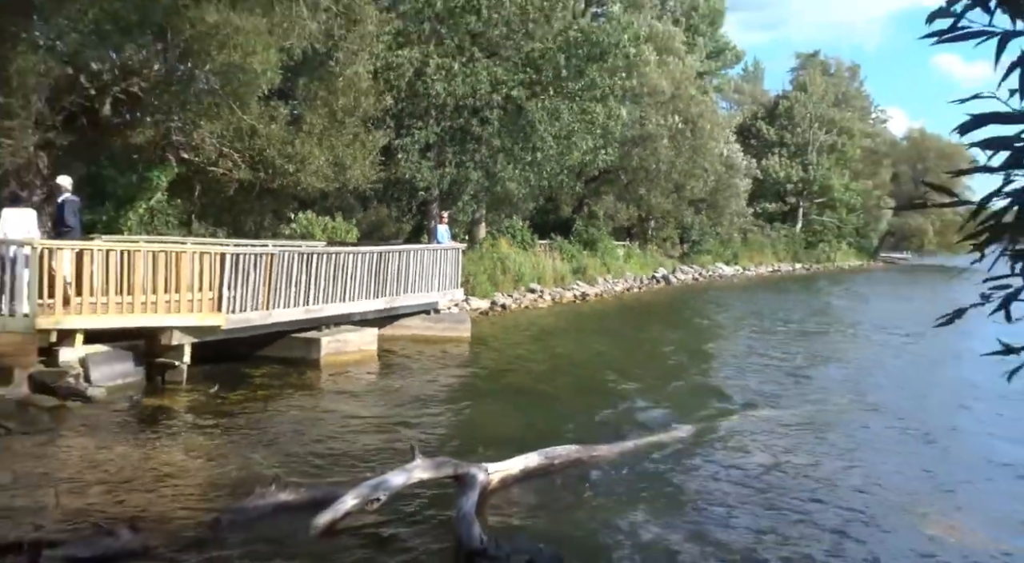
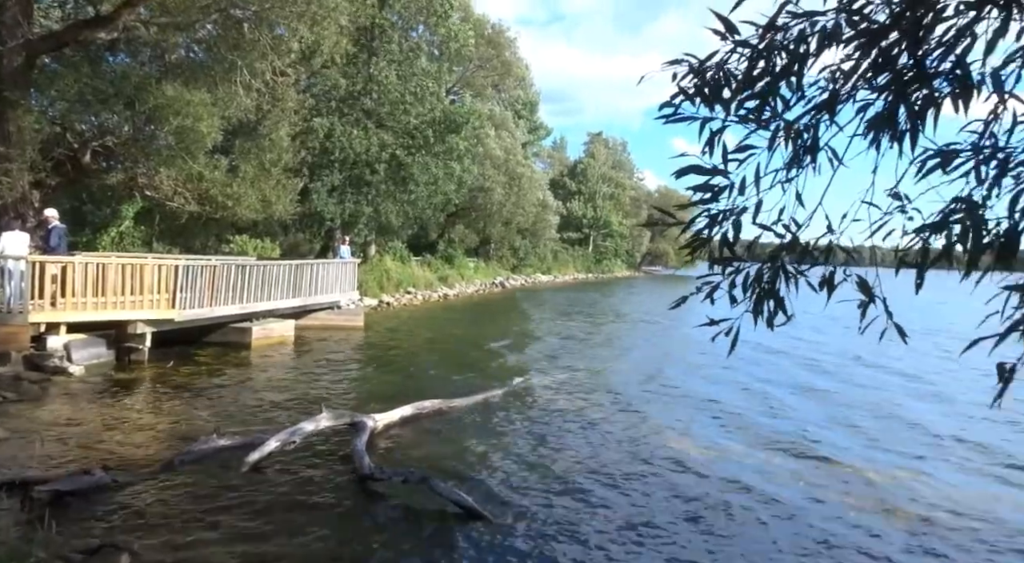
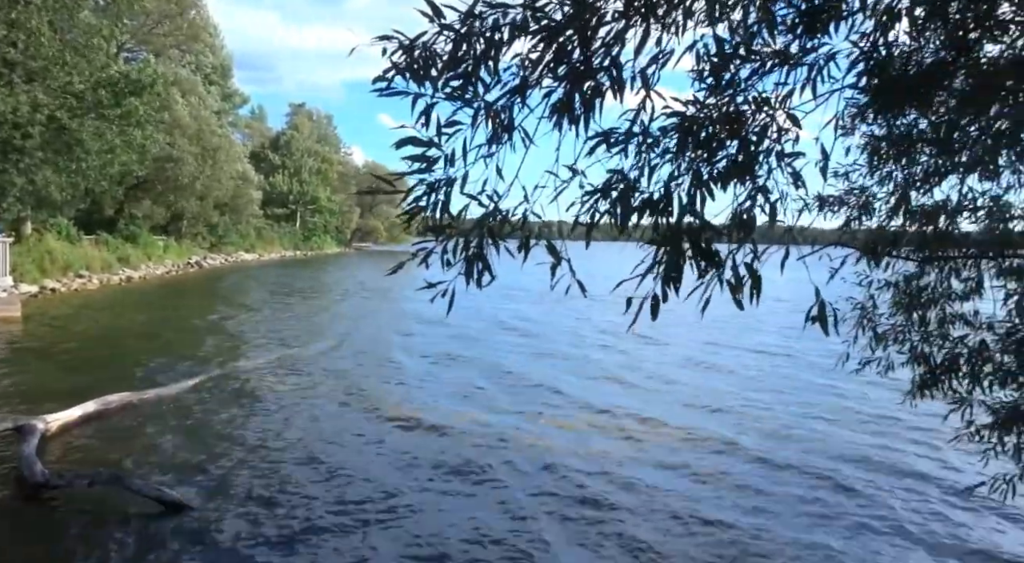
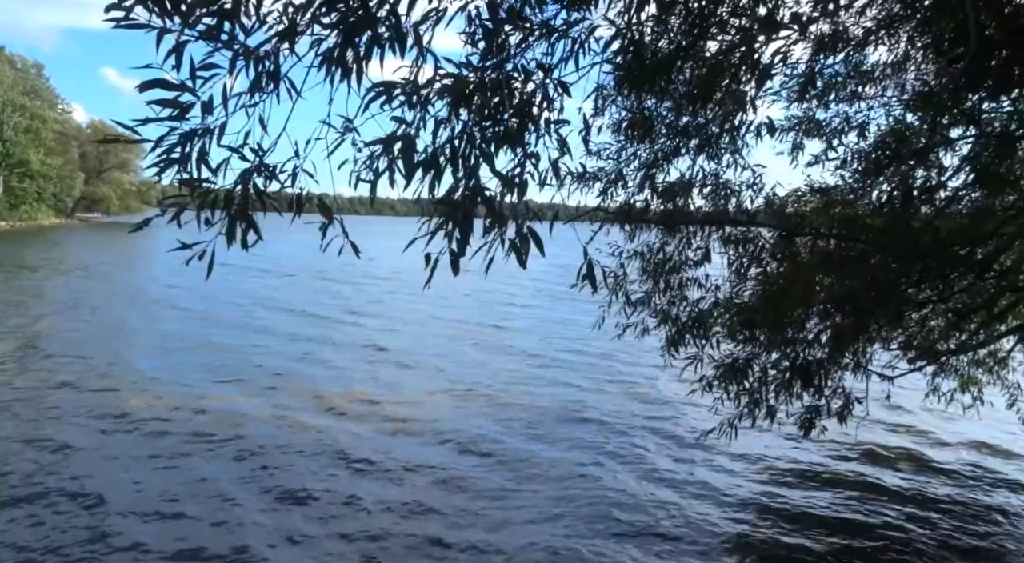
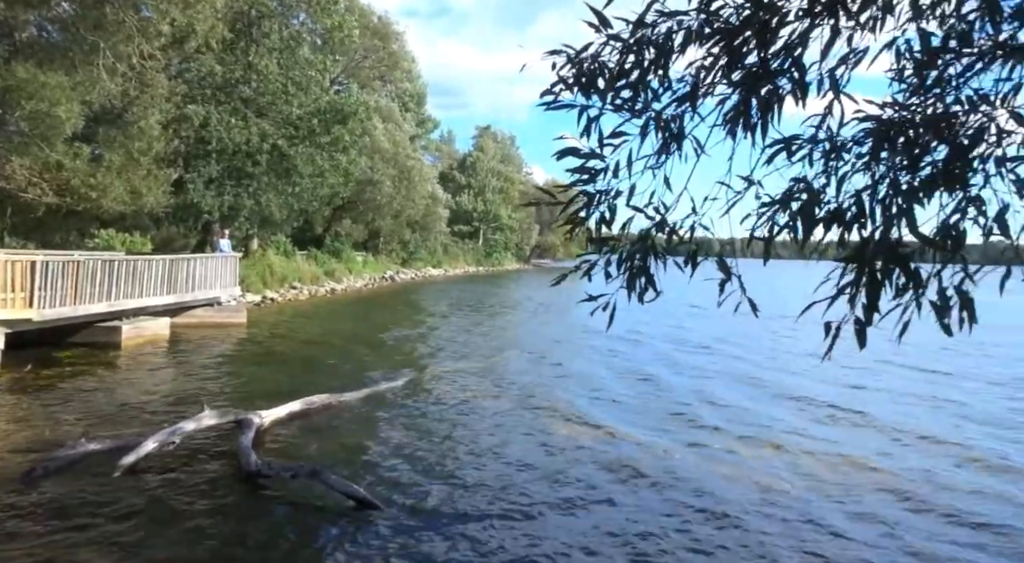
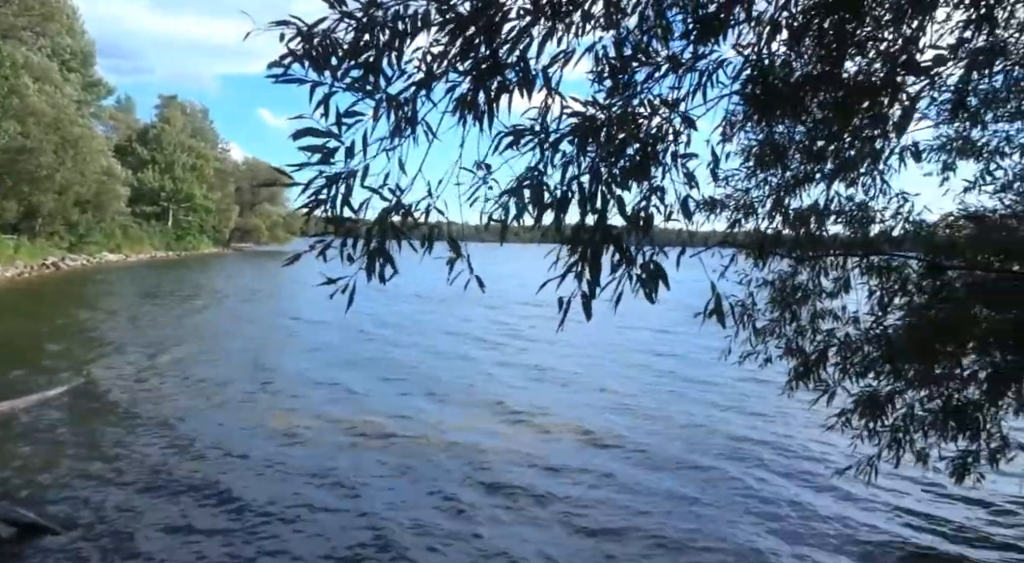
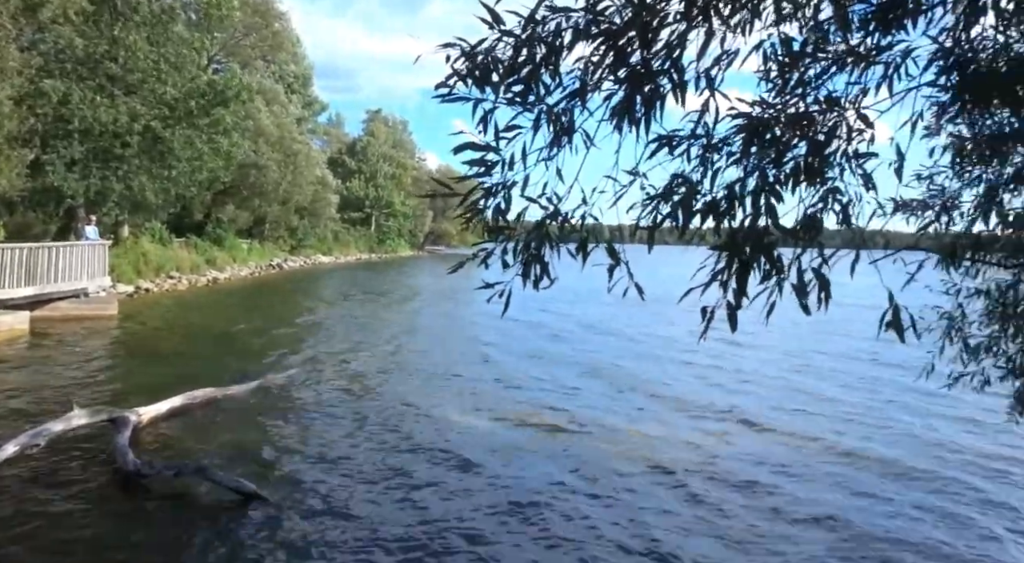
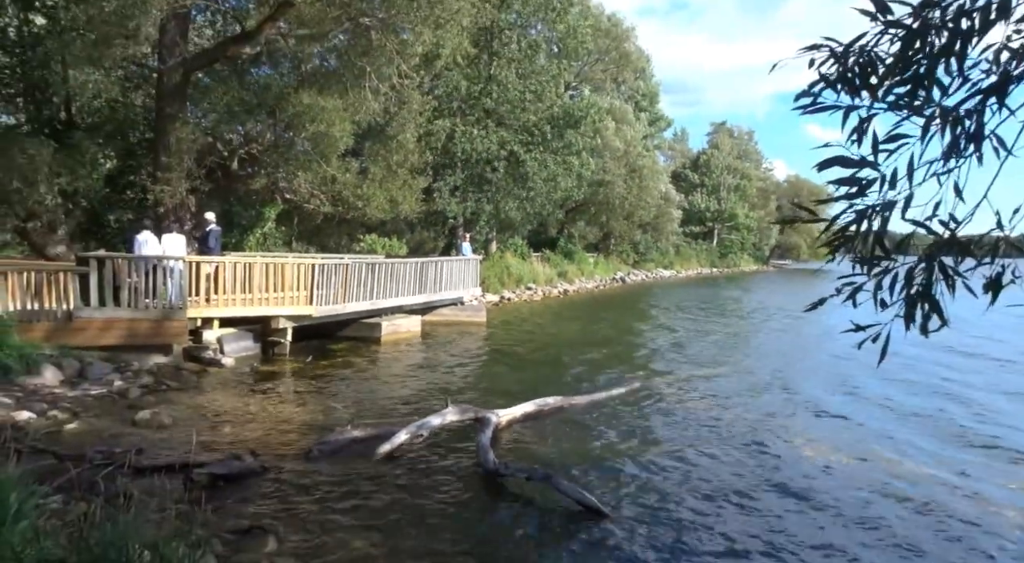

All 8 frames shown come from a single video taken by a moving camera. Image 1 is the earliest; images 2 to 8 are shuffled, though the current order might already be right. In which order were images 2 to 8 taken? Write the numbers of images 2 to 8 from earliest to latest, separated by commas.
8, 2, 5, 7, 3, 6, 4
